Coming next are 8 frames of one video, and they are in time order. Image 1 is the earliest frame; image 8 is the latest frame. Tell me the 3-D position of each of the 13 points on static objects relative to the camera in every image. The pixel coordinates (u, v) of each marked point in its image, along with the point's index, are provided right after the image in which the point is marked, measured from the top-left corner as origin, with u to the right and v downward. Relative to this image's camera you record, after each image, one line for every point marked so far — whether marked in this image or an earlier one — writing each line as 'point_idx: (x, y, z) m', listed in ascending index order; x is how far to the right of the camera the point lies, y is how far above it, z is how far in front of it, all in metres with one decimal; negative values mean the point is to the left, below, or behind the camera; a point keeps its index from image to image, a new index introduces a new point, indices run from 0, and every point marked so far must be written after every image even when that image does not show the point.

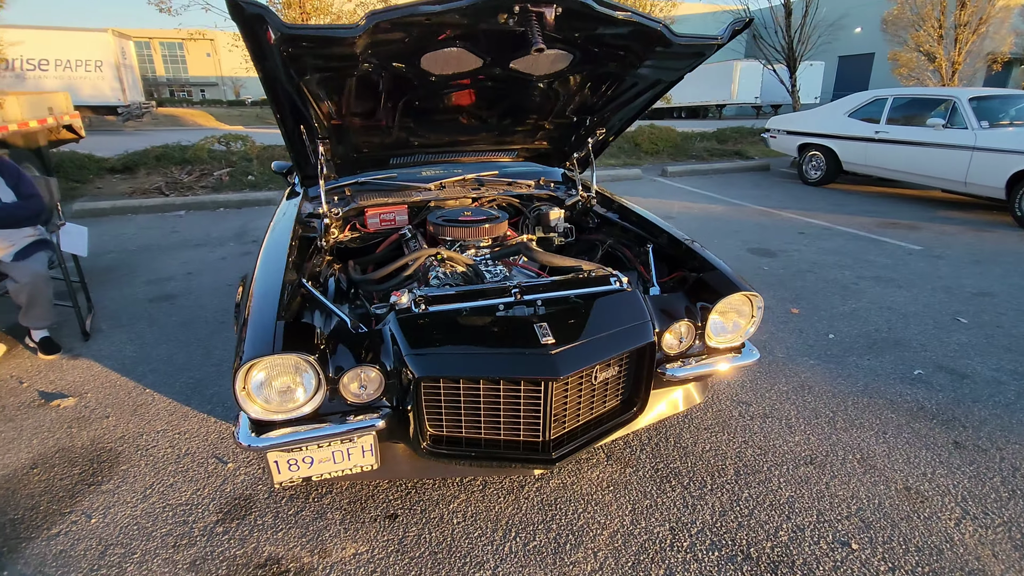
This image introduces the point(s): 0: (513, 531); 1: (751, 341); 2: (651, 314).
0: (0.0, -0.9, +2.0) m
1: (+1.6, -0.4, +3.6) m
2: (+0.5, -0.1, +2.0) m
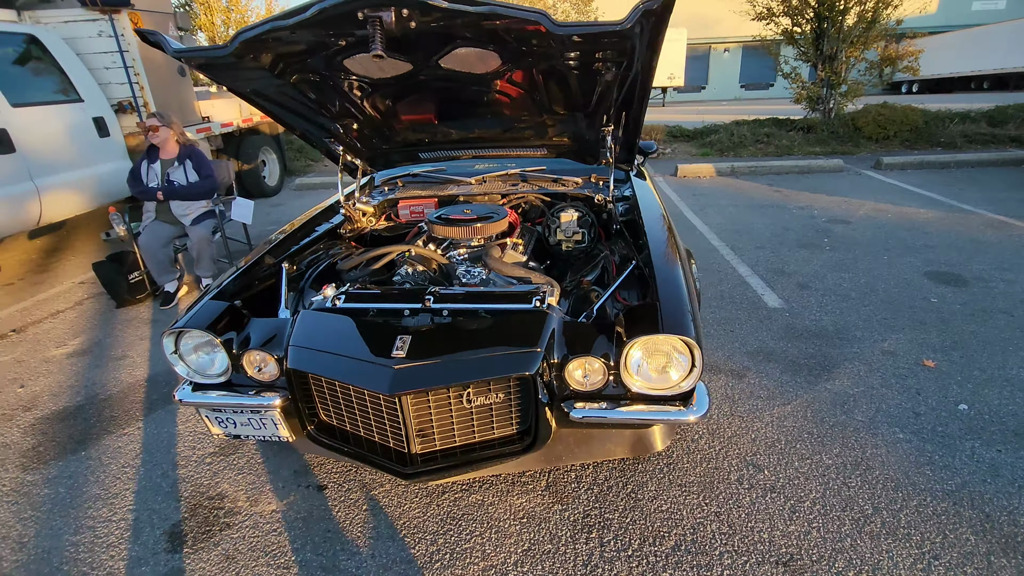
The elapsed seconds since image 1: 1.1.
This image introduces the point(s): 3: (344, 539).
0: (-0.4, -1.0, +2.1) m
1: (+1.7, -0.6, +2.8) m
2: (+0.1, -0.2, +1.8) m
3: (-0.7, -1.0, +2.1) m
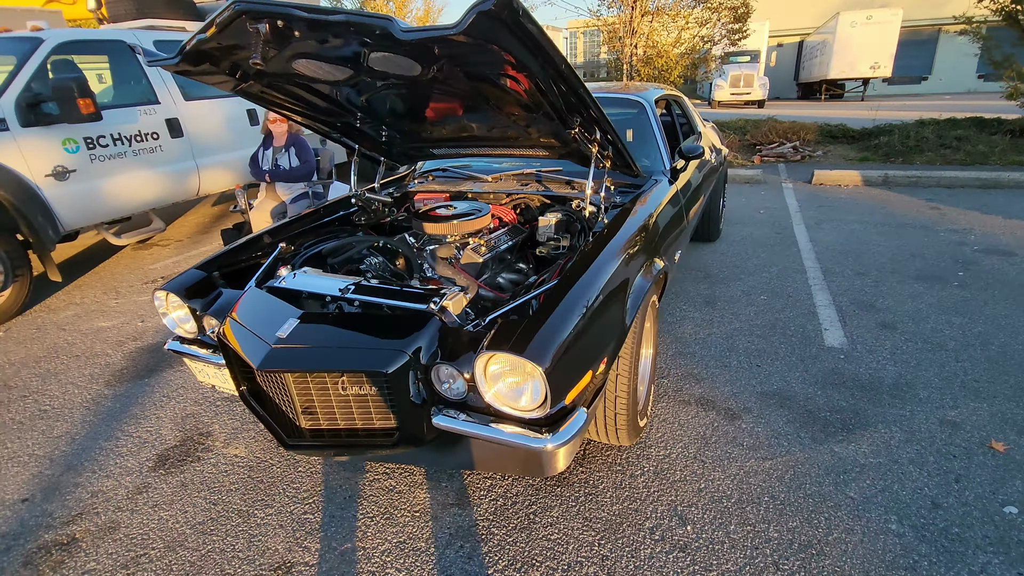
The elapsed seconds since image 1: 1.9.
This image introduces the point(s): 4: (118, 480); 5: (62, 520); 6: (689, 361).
0: (-0.9, -0.9, +2.3) m
1: (+1.5, -0.8, +2.3) m
2: (-0.3, -0.2, +1.8) m
3: (-1.1, -0.9, +2.3) m
4: (-1.8, -0.9, +2.4) m
5: (-1.9, -1.0, +2.2) m
6: (+1.1, -0.4, +3.1) m
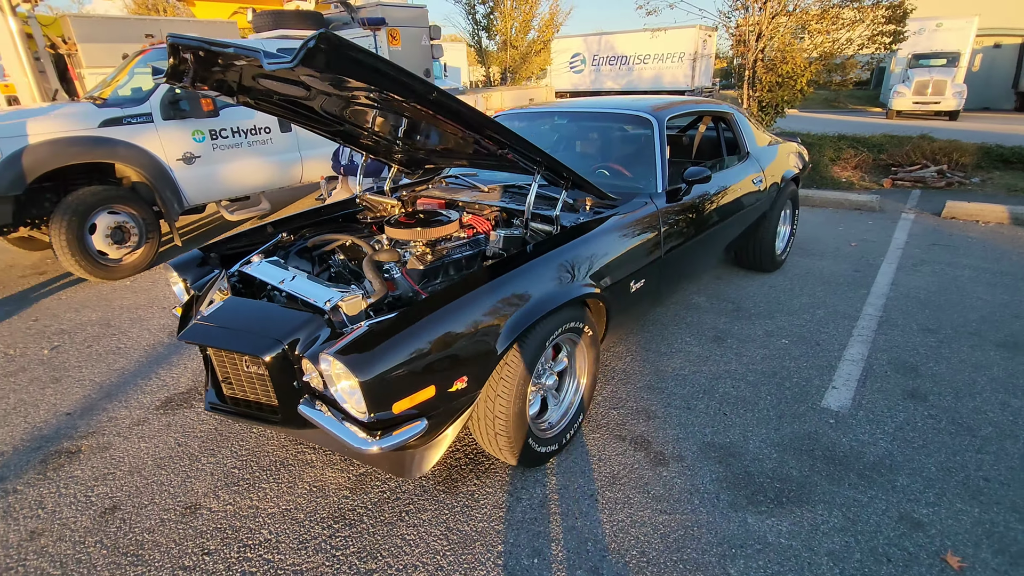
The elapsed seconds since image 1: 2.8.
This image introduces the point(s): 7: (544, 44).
0: (-1.3, -0.8, +2.6) m
1: (+0.9, -1.0, +2.1) m
2: (-0.8, -0.2, +2.0) m
3: (-1.5, -0.8, +2.7) m
4: (-2.2, -0.7, +3.0) m
5: (-2.4, -0.8, +2.8) m
6: (+0.8, -0.6, +3.0) m
7: (+0.8, +6.2, +13.2) m
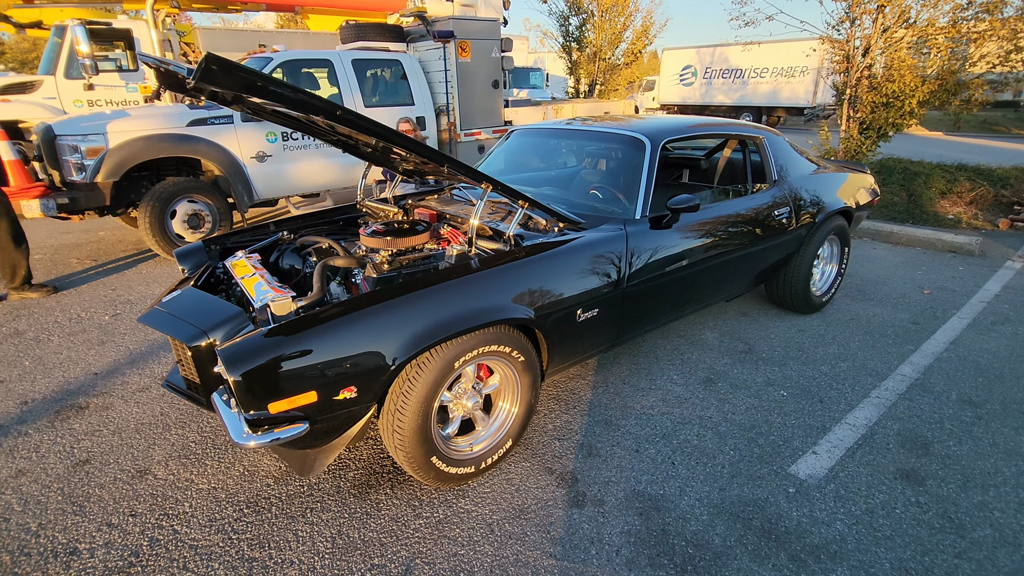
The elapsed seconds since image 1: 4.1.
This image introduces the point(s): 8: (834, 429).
0: (-1.7, -0.8, +2.9) m
1: (+0.4, -1.1, +1.9) m
2: (-1.2, -0.2, +2.2) m
3: (-1.8, -0.7, +3.0) m
4: (-2.4, -0.6, +3.4) m
5: (-2.6, -0.7, +3.3) m
6: (+0.5, -0.8, +2.8) m
7: (+3.1, +5.7, +12.9) m
8: (+1.7, -0.8, +2.8) m
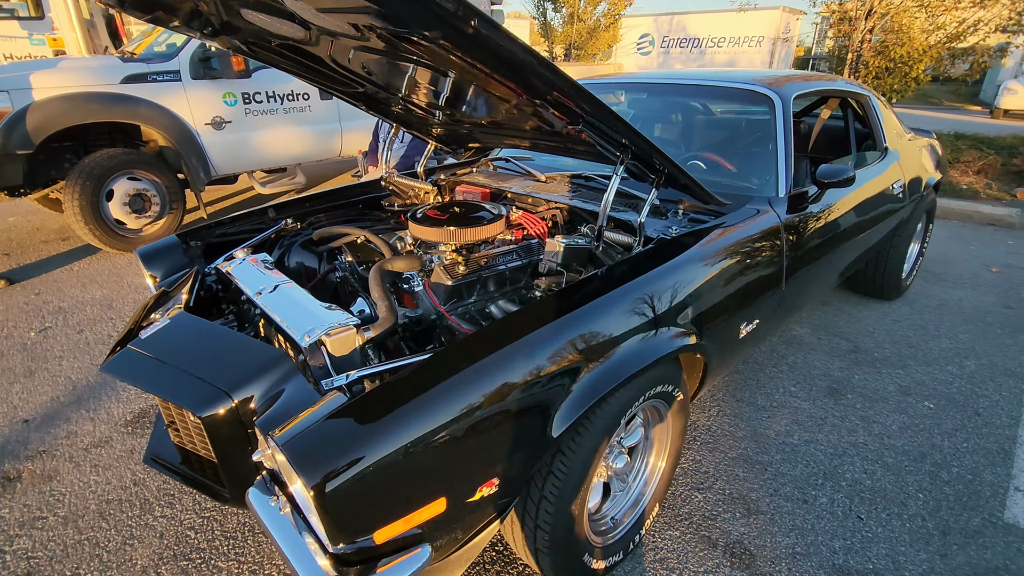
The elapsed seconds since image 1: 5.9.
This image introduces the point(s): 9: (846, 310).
0: (-1.2, -0.9, +2.0) m
1: (+1.0, -1.2, +1.3) m
2: (-0.7, -0.3, +1.4) m
3: (-1.3, -0.8, +2.1) m
4: (-2.0, -0.7, +2.5) m
5: (-2.2, -0.7, +2.3) m
6: (+1.0, -0.8, +2.2) m
7: (+2.4, +6.3, +12.2) m
8: (+2.2, -0.7, +2.3) m
9: (+2.3, -0.1, +3.6) m
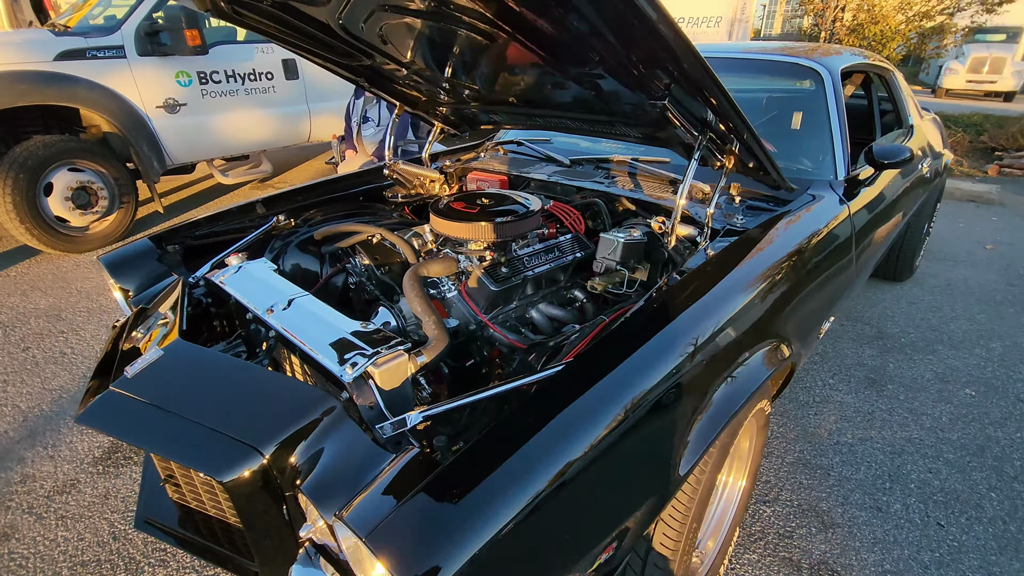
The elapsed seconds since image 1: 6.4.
0: (-1.0, -0.9, +1.7) m
1: (+1.3, -1.2, +1.2) m
2: (-0.4, -0.3, +1.1) m
3: (-1.2, -0.9, +1.8) m
4: (-1.8, -0.7, +2.1) m
5: (-2.0, -0.8, +1.9) m
6: (+1.2, -0.8, +2.0) m
7: (+1.6, +6.6, +11.9) m
8: (+2.4, -0.7, +2.2) m
9: (+2.4, 0.0, +3.5) m
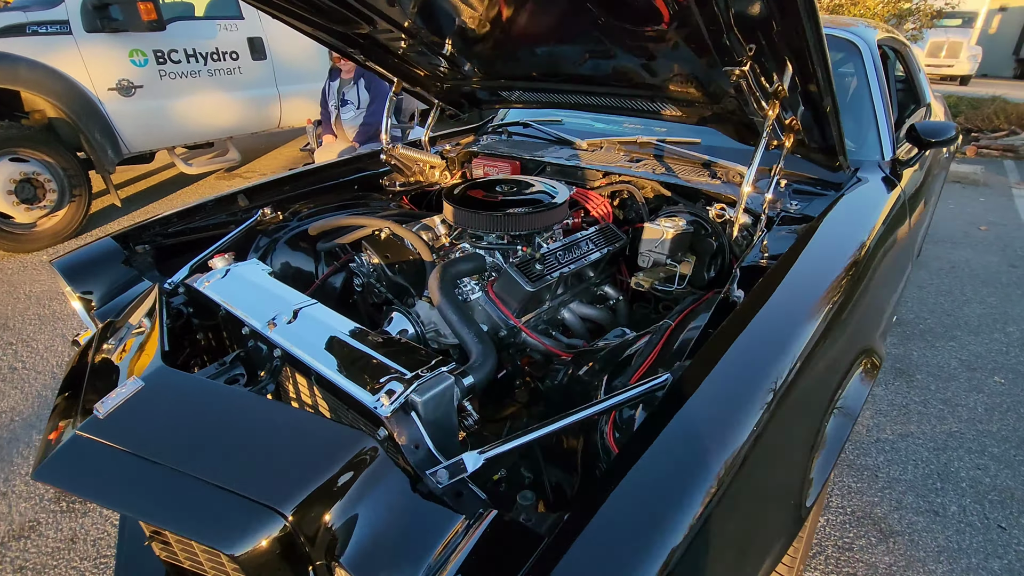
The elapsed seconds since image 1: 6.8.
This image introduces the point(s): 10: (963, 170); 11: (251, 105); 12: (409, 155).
0: (-0.8, -0.9, +1.4) m
1: (+1.5, -1.1, +1.1) m
2: (-0.3, -0.3, +0.9) m
3: (-1.0, -0.9, +1.5) m
4: (-1.7, -0.8, +1.8) m
5: (-1.9, -0.8, +1.6) m
6: (+1.3, -0.7, +1.9) m
7: (+1.0, +6.9, +11.5) m
8: (+2.5, -0.6, +2.2) m
9: (+2.4, +0.1, +3.5) m
10: (+4.8, +1.3, +5.6) m
11: (-2.5, +1.7, +5.0) m
12: (-0.4, +0.6, +2.3) m
